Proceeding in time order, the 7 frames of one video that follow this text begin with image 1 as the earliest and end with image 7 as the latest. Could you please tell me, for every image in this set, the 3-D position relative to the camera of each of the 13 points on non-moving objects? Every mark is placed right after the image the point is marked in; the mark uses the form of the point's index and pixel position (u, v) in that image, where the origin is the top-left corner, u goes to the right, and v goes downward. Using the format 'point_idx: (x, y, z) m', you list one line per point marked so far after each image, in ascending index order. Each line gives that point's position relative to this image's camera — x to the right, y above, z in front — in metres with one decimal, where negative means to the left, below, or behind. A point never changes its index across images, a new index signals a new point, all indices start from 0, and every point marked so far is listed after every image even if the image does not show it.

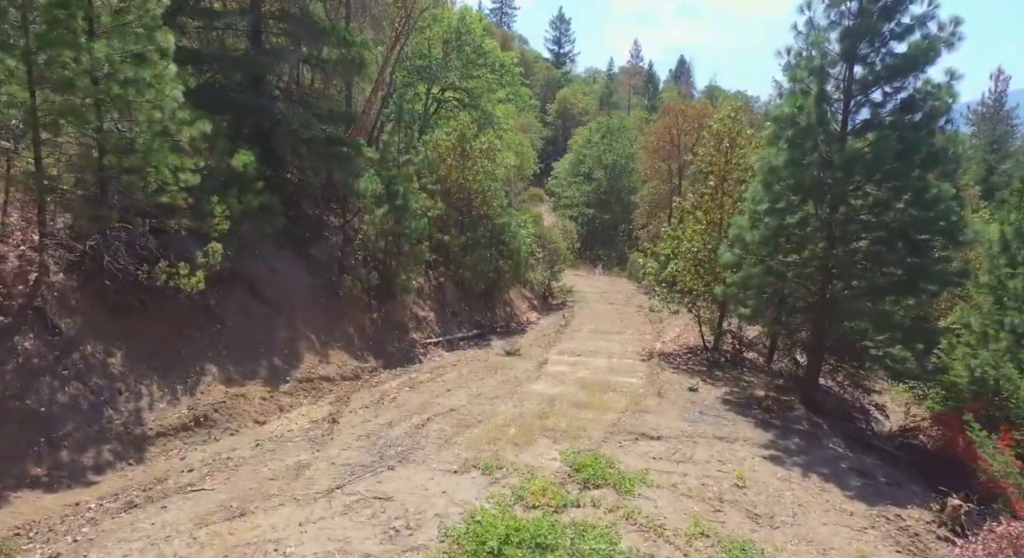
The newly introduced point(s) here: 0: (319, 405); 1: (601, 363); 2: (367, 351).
0: (-3.5, -2.3, +13.1) m
1: (+2.2, -2.1, +17.6) m
2: (-3.2, -1.6, +16.0) m
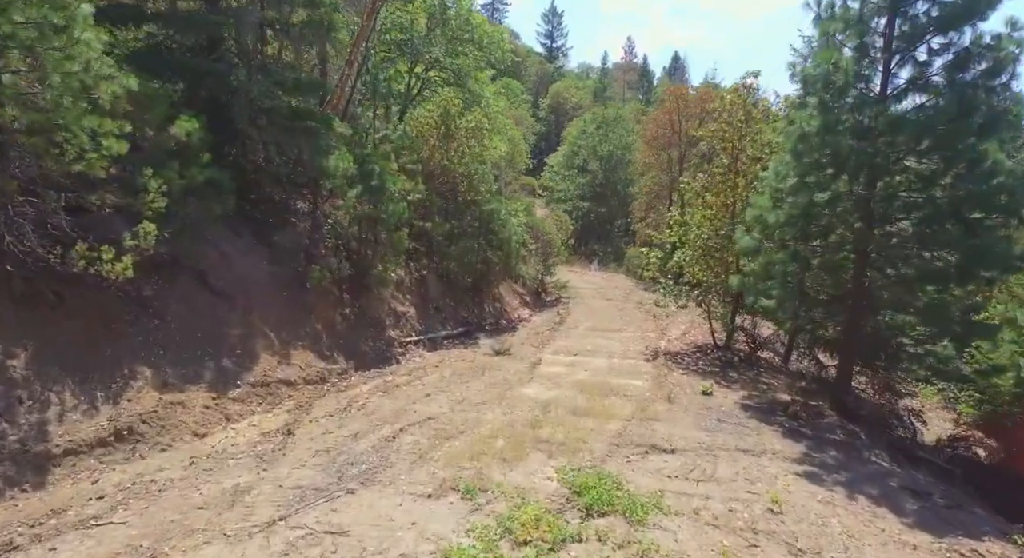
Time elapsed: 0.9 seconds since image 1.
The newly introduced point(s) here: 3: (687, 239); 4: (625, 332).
0: (-3.7, -2.1, +11.2) m
1: (+2.0, -1.9, +15.8) m
2: (-3.5, -1.4, +14.1) m
3: (+4.1, +0.9, +16.6) m
4: (+3.0, -1.4, +19.0) m
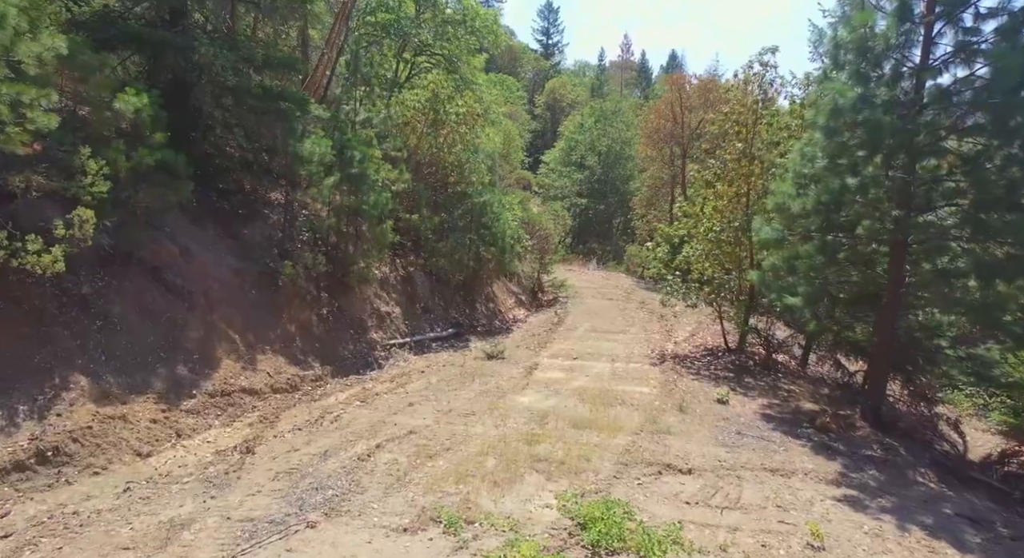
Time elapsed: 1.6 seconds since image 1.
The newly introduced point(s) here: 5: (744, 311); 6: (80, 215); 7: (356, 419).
0: (-3.8, -2.0, +9.8) m
1: (+1.8, -1.8, +14.4) m
2: (-3.6, -1.4, +12.8) m
3: (+4.0, +1.0, +15.3) m
4: (+2.9, -1.4, +17.7) m
5: (+4.7, -0.7, +14.6) m
6: (-5.4, +0.8, +8.9) m
7: (-2.3, -2.1, +10.6) m
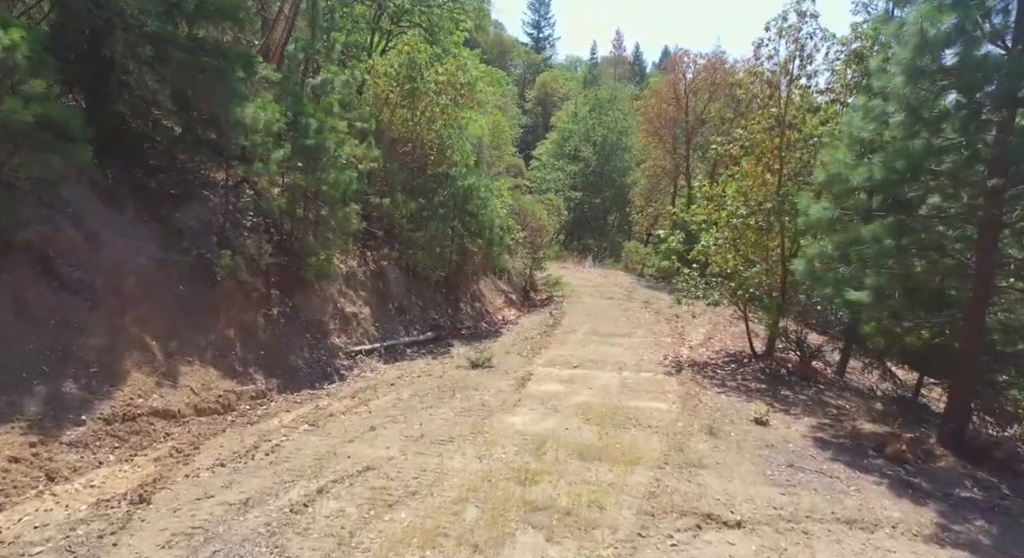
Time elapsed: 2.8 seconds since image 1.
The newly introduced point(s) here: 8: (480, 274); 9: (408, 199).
0: (-3.9, -1.9, +7.5) m
1: (+1.6, -1.7, +12.2) m
2: (-3.7, -1.3, +10.4) m
3: (+3.8, +1.1, +13.0) m
4: (+2.6, -1.3, +15.4) m
5: (+4.5, -0.5, +12.3) m
6: (-5.5, +0.9, +6.6) m
7: (-2.4, -2.0, +8.3) m
8: (-0.8, +0.1, +17.9) m
9: (-2.2, +1.7, +15.0) m
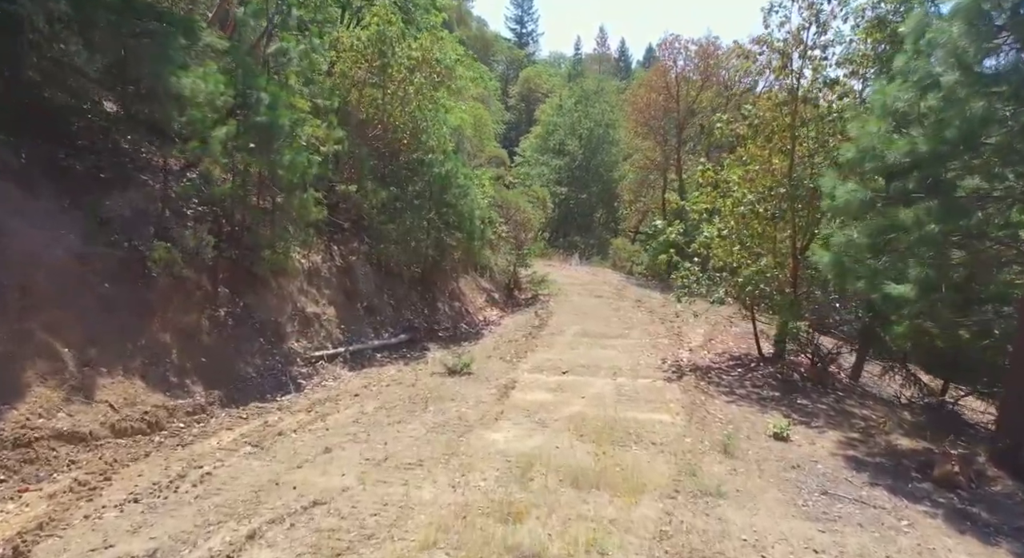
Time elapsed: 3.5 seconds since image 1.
0: (-4.1, -1.9, +6.0) m
1: (+1.4, -1.6, +10.8) m
2: (-4.0, -1.2, +9.0) m
3: (+3.5, +1.2, +11.7) m
4: (+2.3, -1.2, +14.1) m
5: (+4.3, -0.5, +11.1) m
6: (-5.7, +1.0, +5.1) m
7: (-2.6, -1.9, +6.8) m
8: (-1.2, +0.2, +16.5) m
9: (-2.5, +1.7, +13.6) m
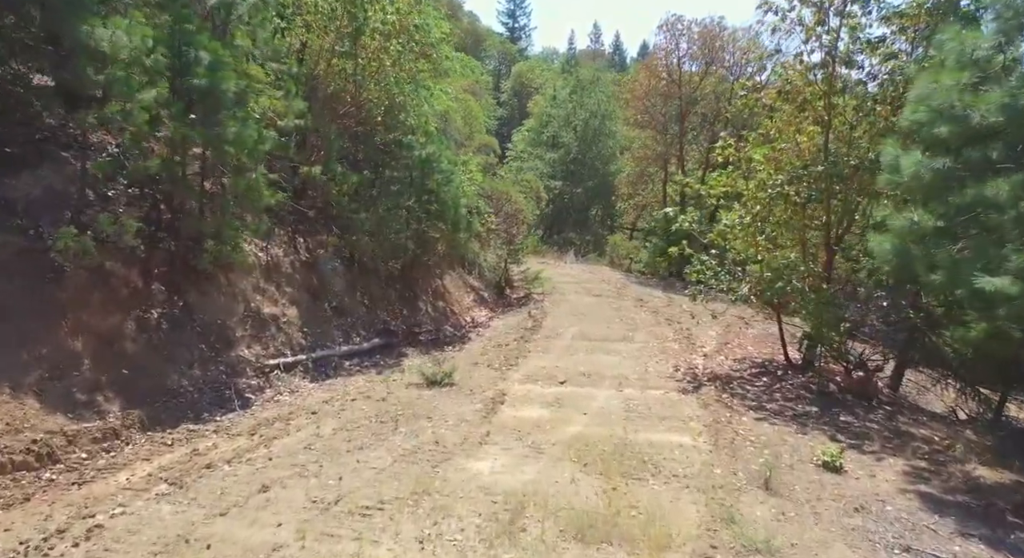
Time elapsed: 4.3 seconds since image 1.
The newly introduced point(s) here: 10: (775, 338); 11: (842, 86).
0: (-4.2, -1.8, +4.4) m
1: (+1.2, -1.5, +9.2) m
2: (-4.1, -1.2, +7.3) m
3: (+3.3, +1.3, +10.2) m
4: (+2.1, -1.1, +12.5) m
5: (+4.1, -0.4, +9.5) m
6: (-5.8, +1.0, +3.4) m
7: (-2.7, -1.8, +5.2) m
8: (-1.4, +0.2, +14.8) m
9: (-2.7, +1.8, +11.9) m
10: (+4.7, -1.1, +12.7) m
11: (+4.3, +2.5, +9.3) m
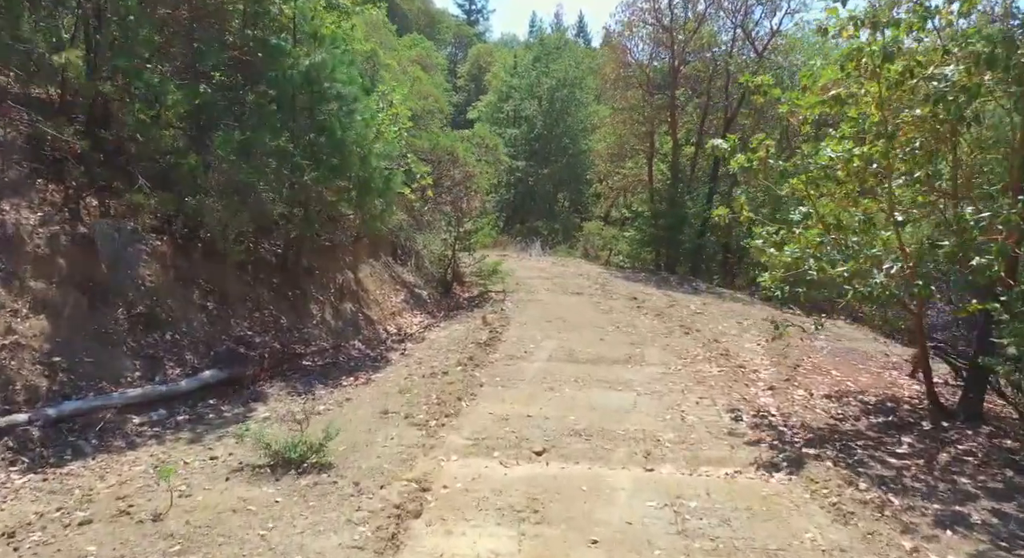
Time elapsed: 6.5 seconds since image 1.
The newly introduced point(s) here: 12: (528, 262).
0: (-4.4, -1.7, -0.6) m
1: (+0.8, -1.4, +4.5) m
2: (-4.5, -1.0, +2.3) m
3: (+2.8, +1.4, +5.6) m
4: (+1.5, -1.0, +7.8) m
5: (+3.6, -0.2, +5.0) m
6: (-5.9, +1.1, -1.6) m
7: (-3.0, -1.7, +0.3) m
8: (-2.2, +0.4, +10.0) m
9: (-3.3, +1.9, +7.0) m
10: (+4.0, -0.9, +8.2) m
11: (+3.8, +2.7, +4.8) m
12: (+0.4, +0.5, +19.2) m
